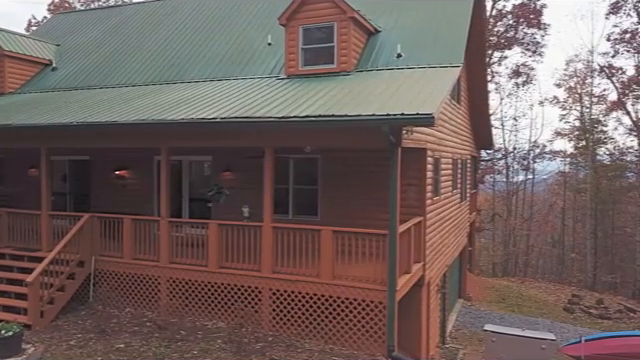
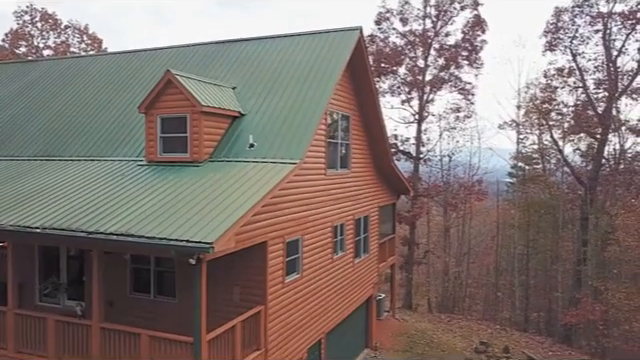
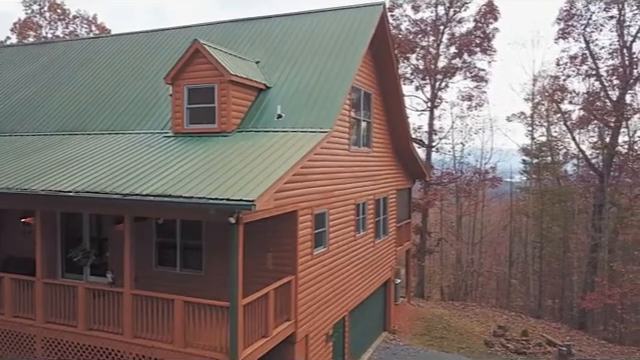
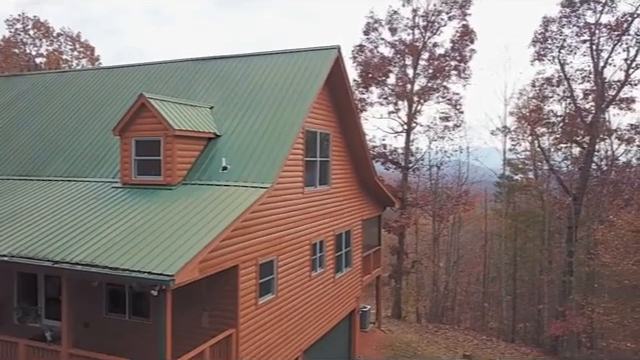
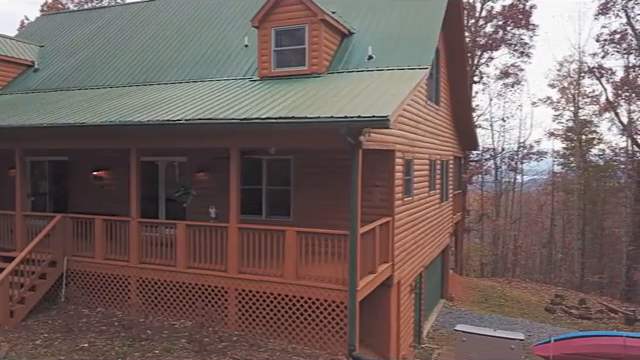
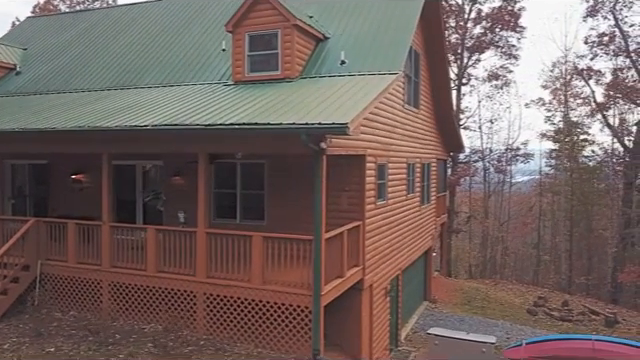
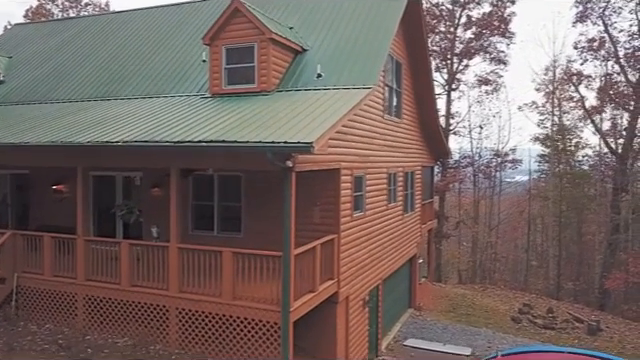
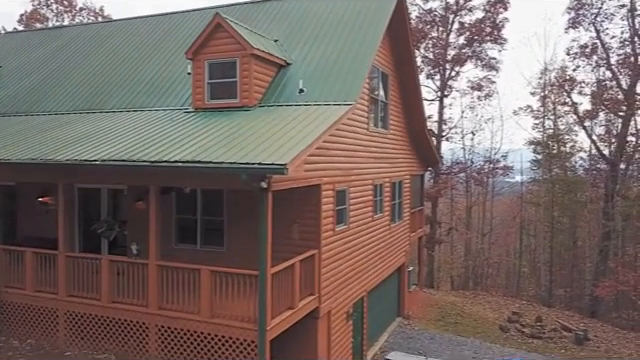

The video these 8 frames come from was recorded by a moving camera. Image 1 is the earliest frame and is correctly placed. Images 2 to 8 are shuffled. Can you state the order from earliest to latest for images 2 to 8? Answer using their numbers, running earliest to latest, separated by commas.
5, 6, 7, 8, 3, 2, 4
